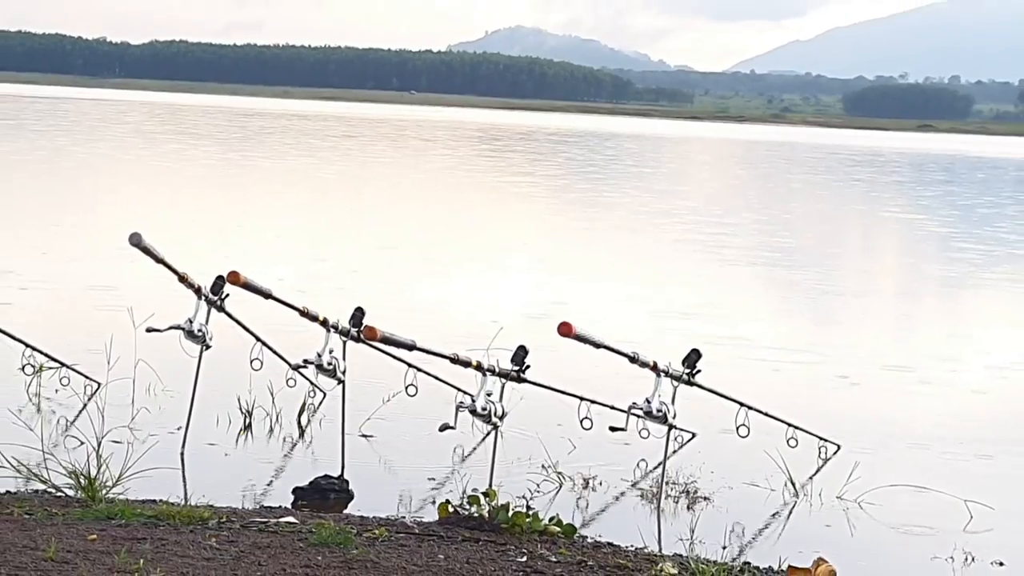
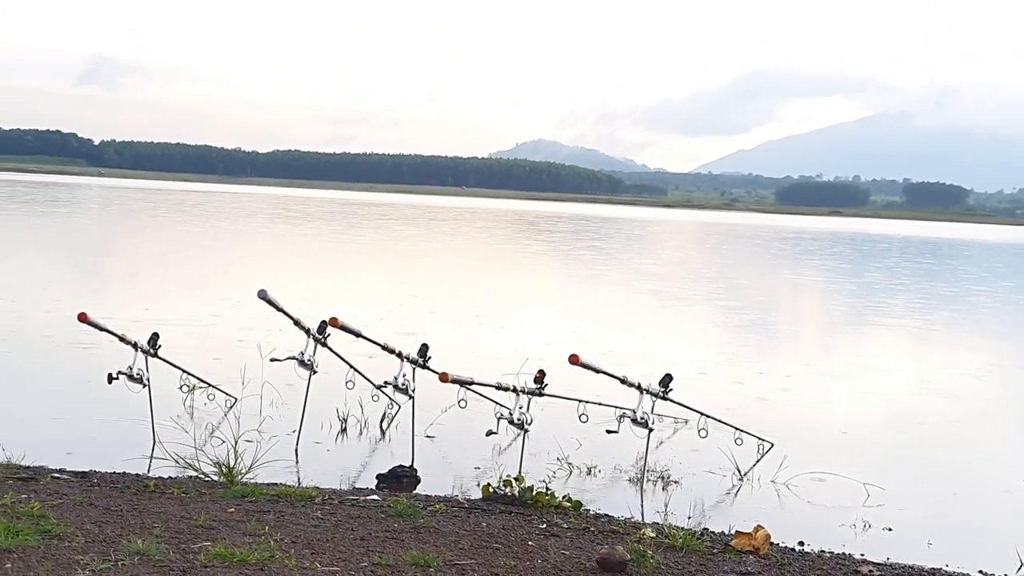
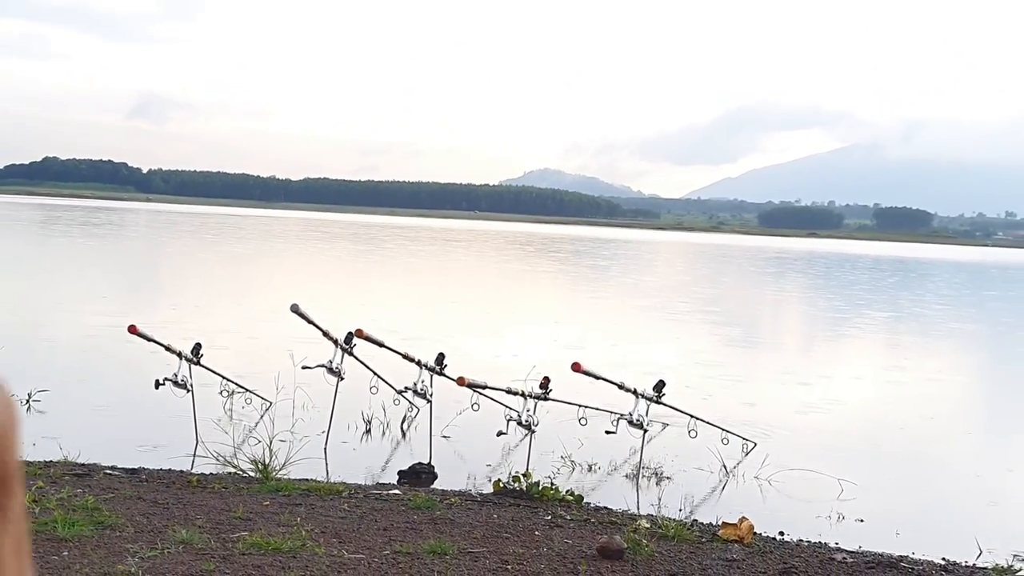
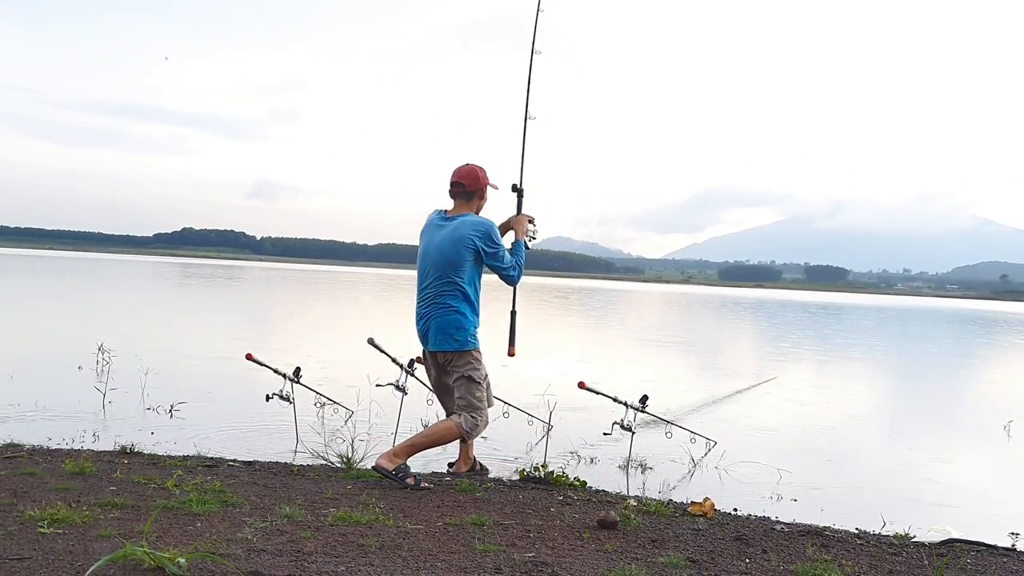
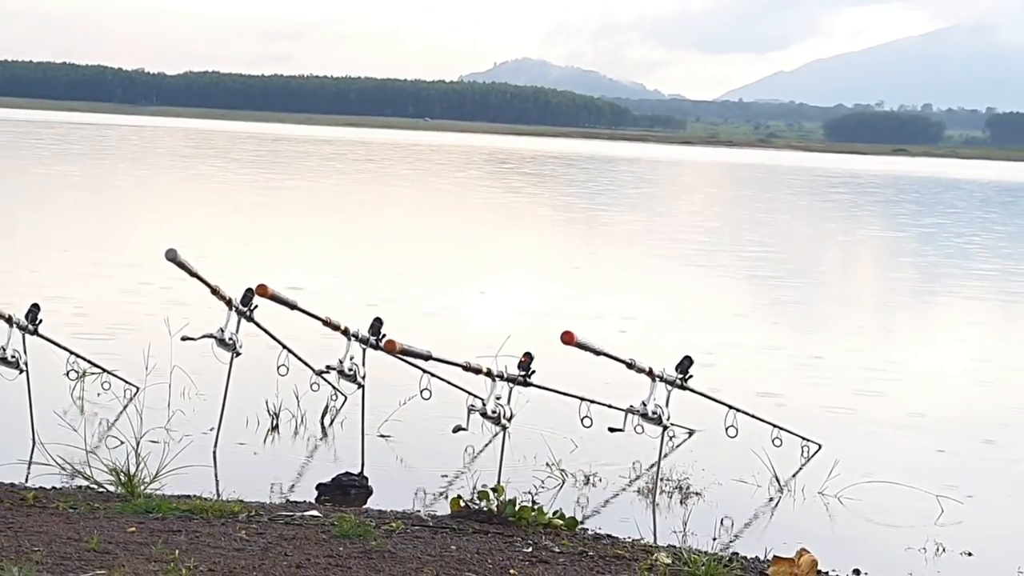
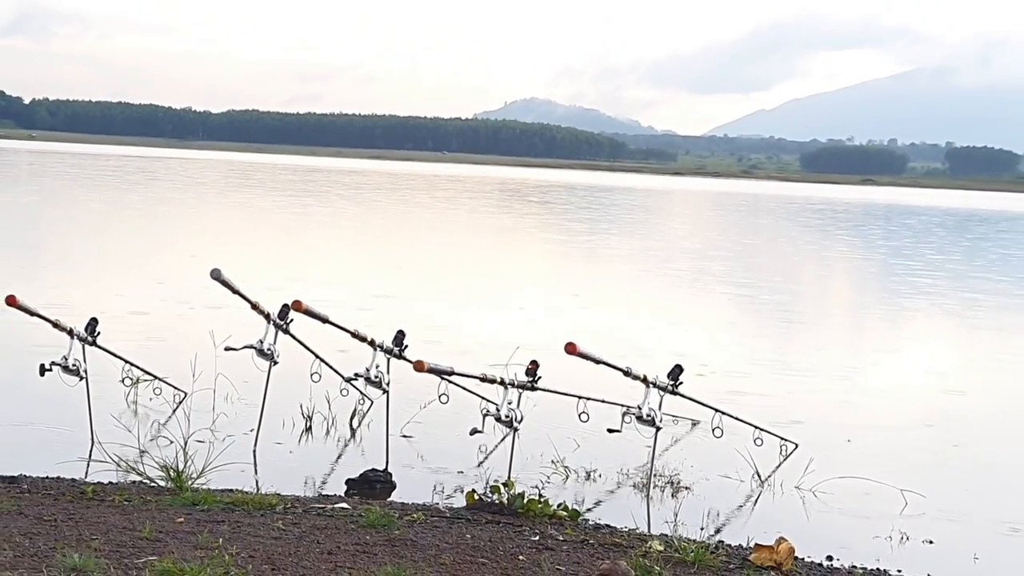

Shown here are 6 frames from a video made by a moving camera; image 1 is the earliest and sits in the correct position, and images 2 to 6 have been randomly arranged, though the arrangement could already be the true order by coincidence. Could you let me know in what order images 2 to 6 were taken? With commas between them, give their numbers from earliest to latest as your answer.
5, 6, 2, 3, 4
